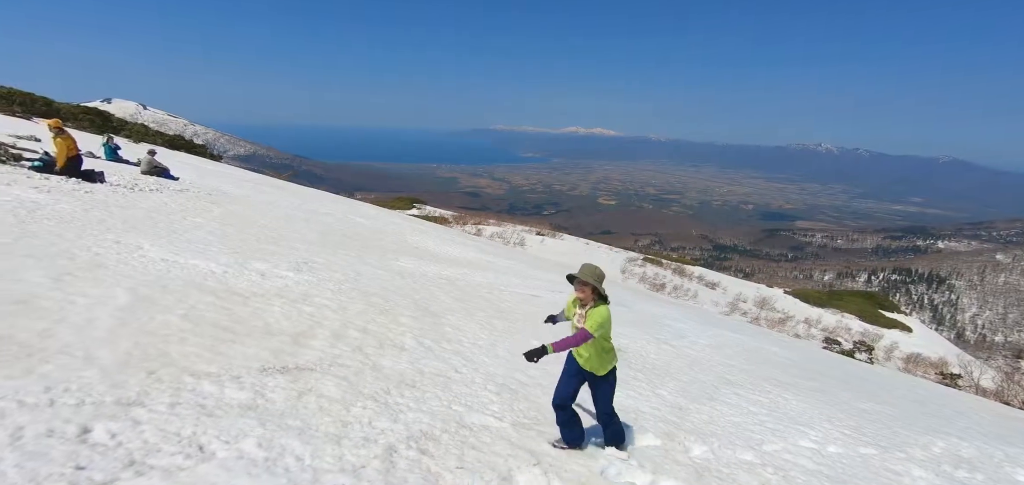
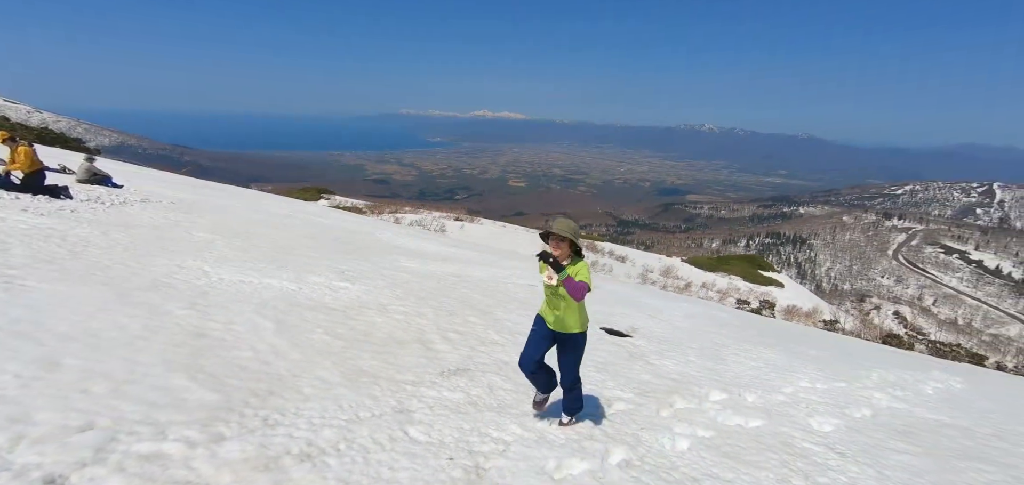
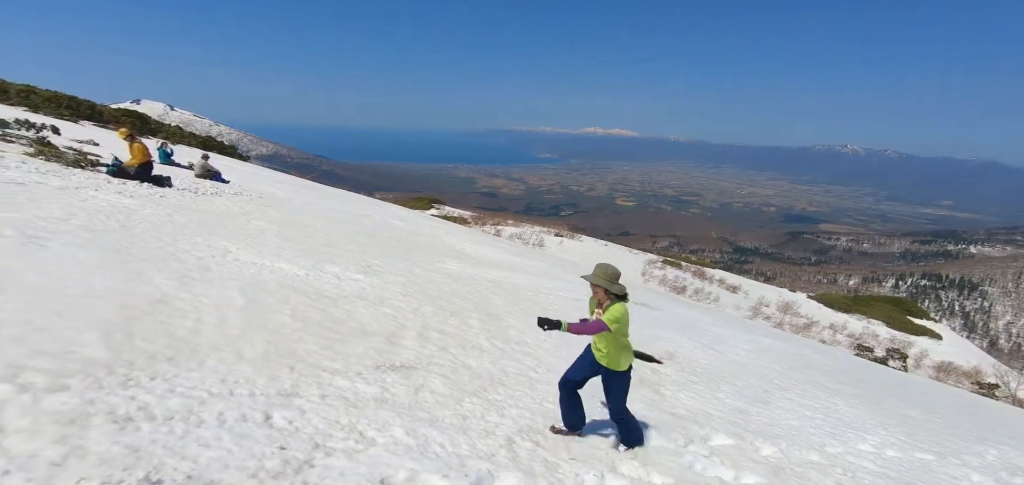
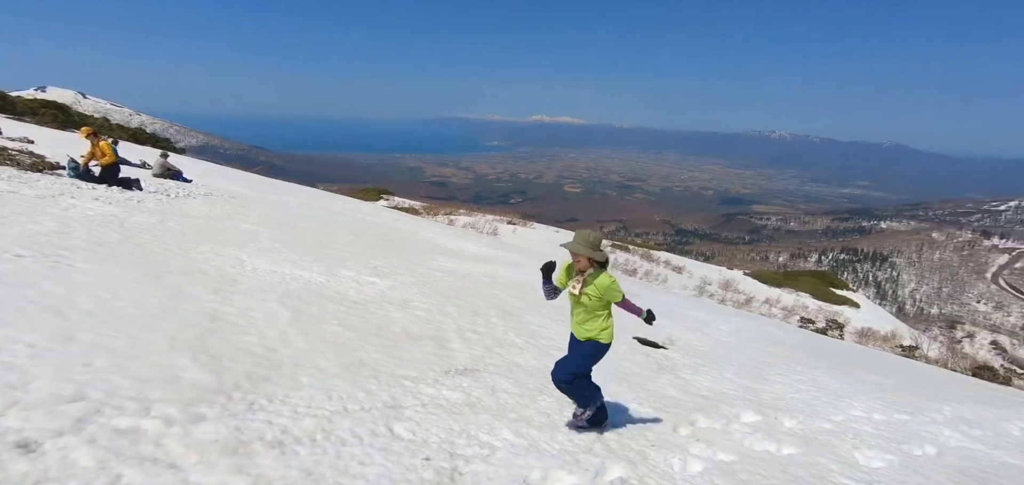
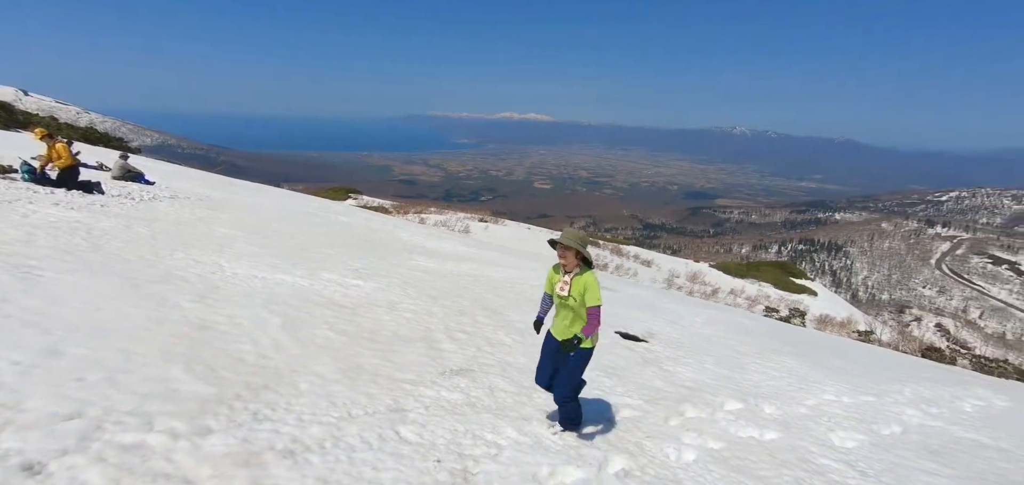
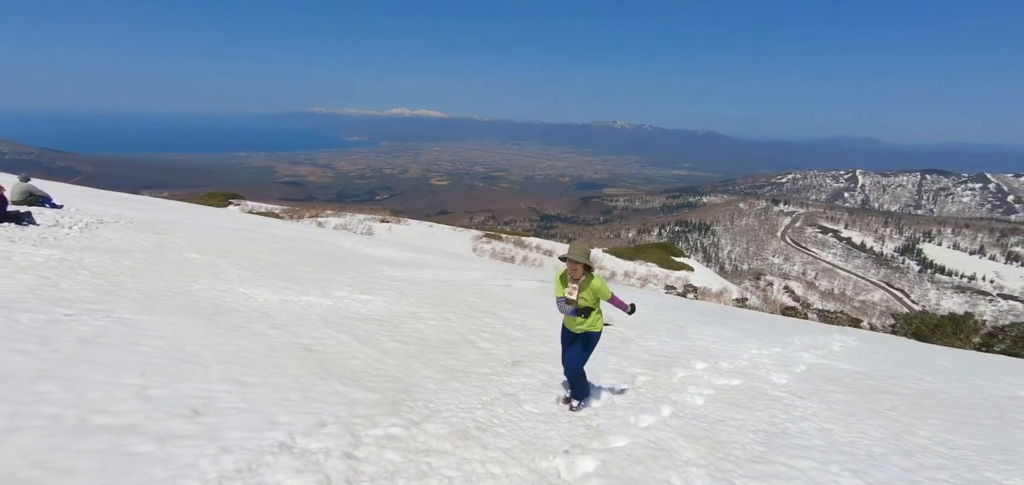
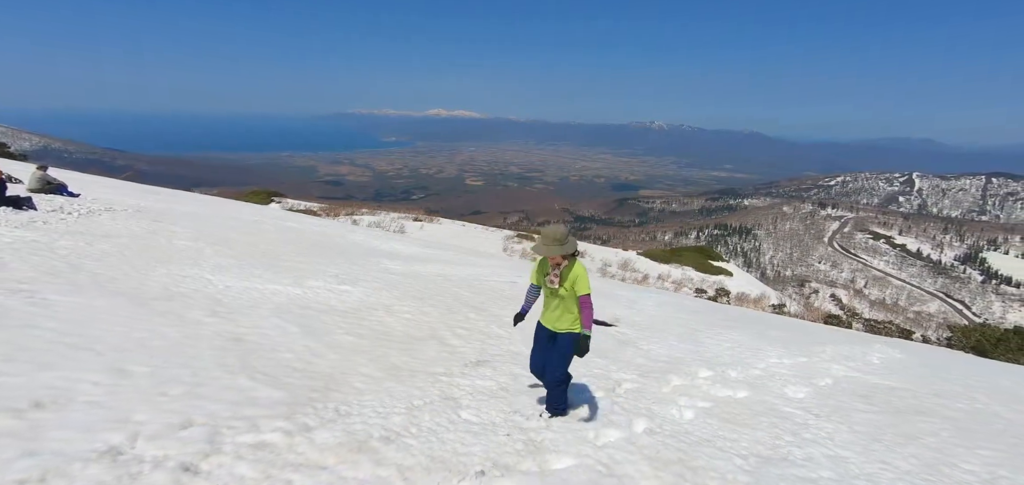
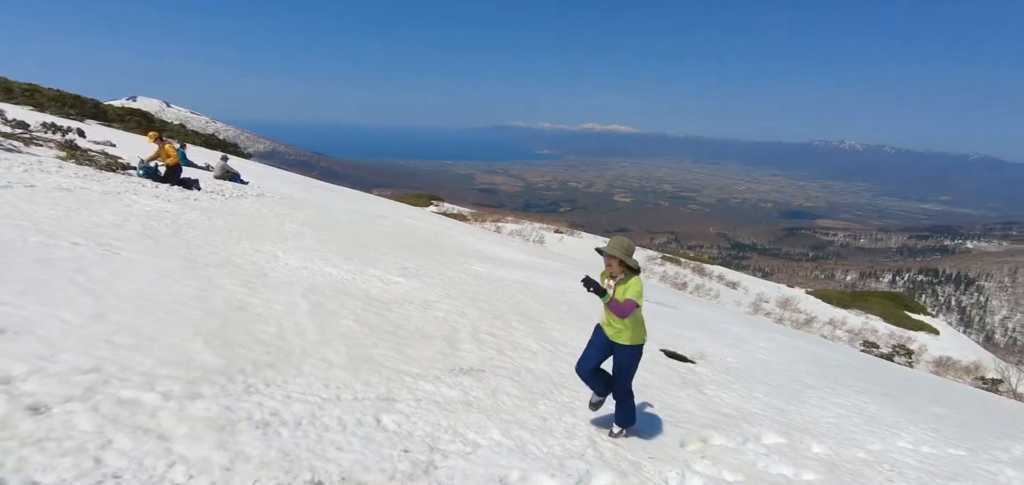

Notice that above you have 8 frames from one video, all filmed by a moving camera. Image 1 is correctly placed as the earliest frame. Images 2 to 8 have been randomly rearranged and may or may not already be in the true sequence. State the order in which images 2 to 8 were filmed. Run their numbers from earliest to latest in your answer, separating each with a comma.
3, 8, 4, 5, 2, 7, 6
